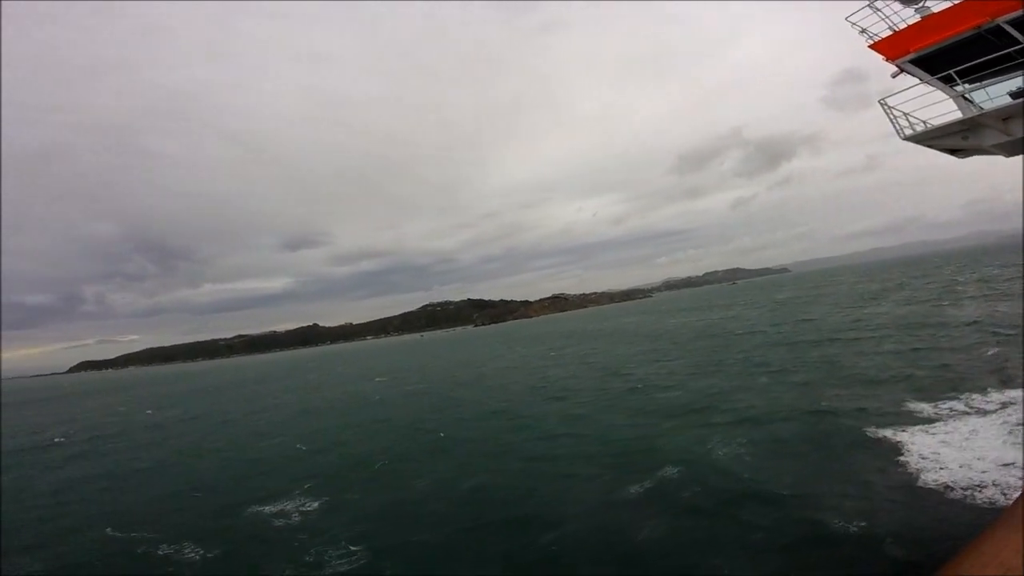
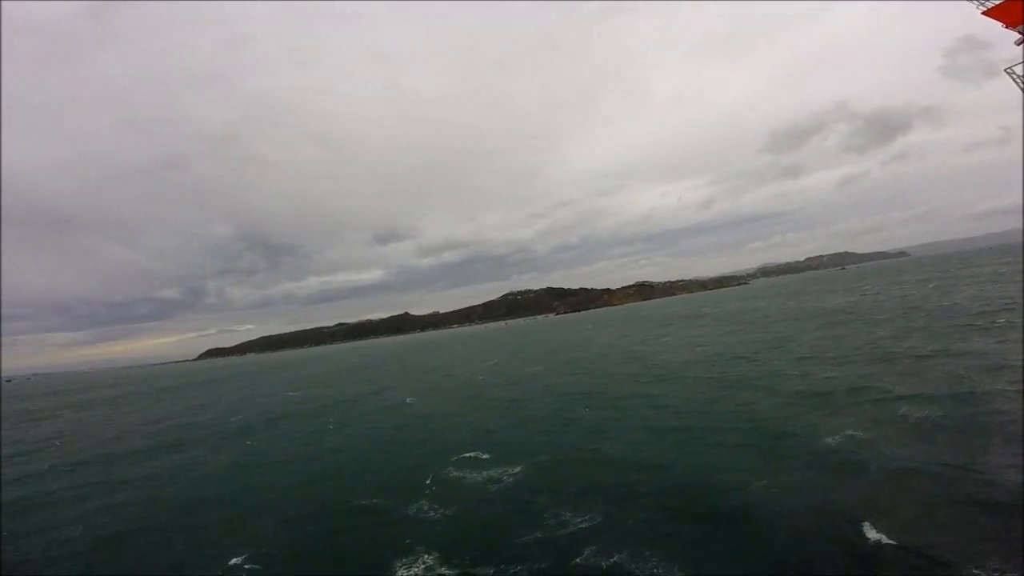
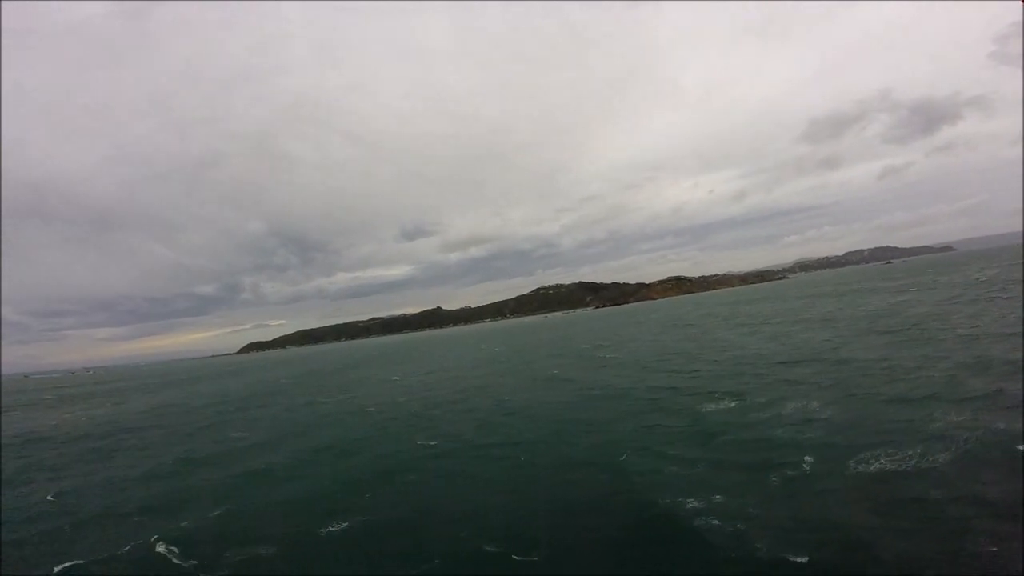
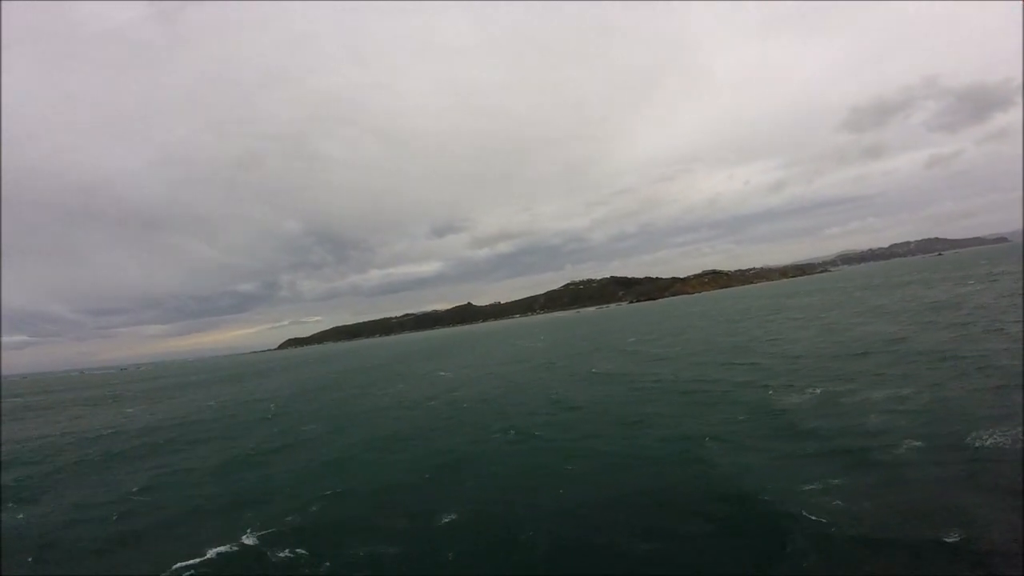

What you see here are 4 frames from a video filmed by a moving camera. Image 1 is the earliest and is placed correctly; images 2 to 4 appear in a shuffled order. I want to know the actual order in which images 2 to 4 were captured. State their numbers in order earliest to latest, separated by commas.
2, 3, 4
